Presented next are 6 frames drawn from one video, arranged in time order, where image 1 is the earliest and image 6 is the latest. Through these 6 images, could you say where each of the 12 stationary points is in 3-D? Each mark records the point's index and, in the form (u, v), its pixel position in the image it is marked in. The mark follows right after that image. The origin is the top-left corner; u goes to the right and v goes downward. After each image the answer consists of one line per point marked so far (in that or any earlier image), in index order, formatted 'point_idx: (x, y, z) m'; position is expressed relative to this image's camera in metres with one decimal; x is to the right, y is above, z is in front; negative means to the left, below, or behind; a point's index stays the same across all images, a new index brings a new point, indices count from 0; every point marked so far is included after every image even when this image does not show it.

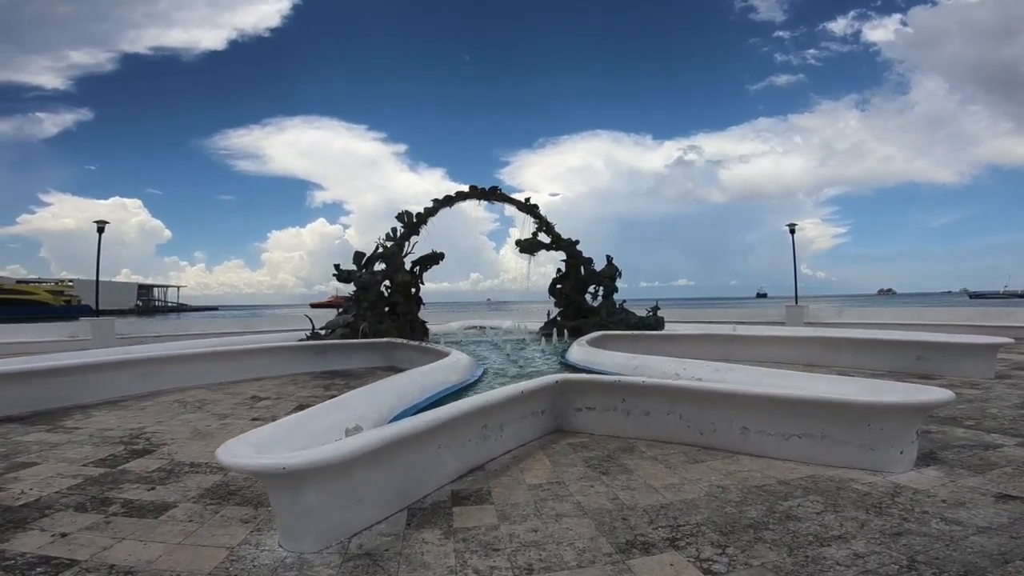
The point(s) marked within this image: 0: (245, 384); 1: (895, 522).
0: (-5.0, -1.8, +10.4) m
1: (+2.7, -1.6, +3.9) m
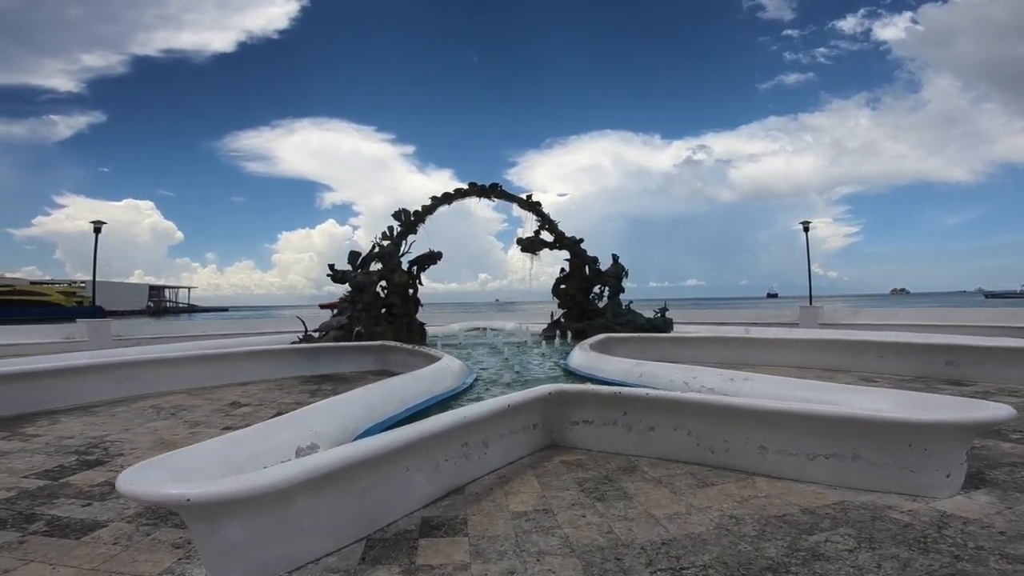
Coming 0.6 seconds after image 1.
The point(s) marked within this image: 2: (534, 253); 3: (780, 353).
0: (-5.1, -1.8, +9.9) m
1: (+2.5, -1.6, +3.3) m
2: (+0.6, +1.0, +15.8) m
3: (+5.5, -1.3, +11.5) m
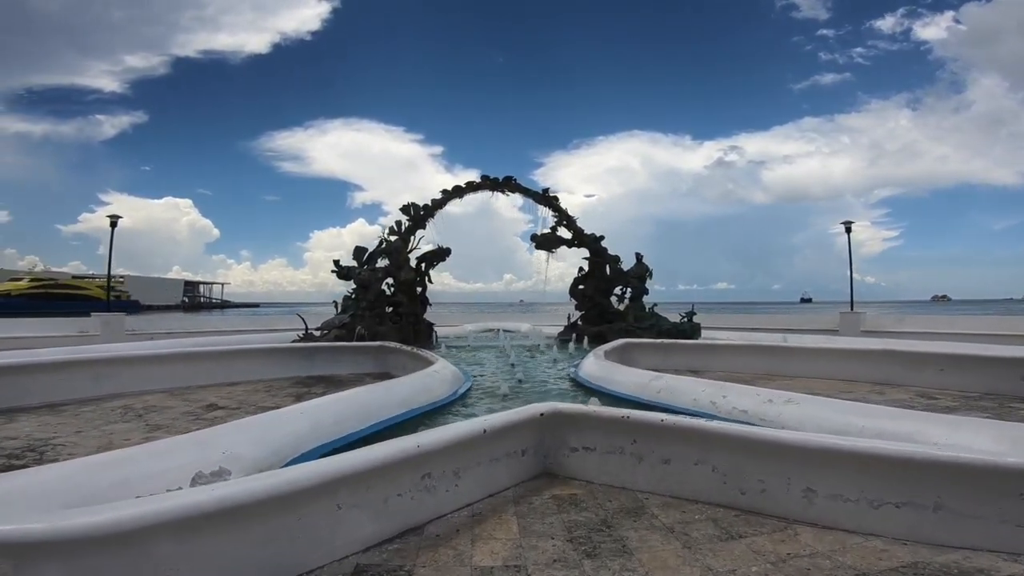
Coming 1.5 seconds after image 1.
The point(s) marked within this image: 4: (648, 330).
0: (-5.0, -1.7, +9.1) m
1: (+2.3, -1.6, +2.2) m
2: (+1.0, +1.0, +14.8) m
3: (+5.7, -1.4, +10.2) m
4: (+3.2, -1.0, +13.1) m
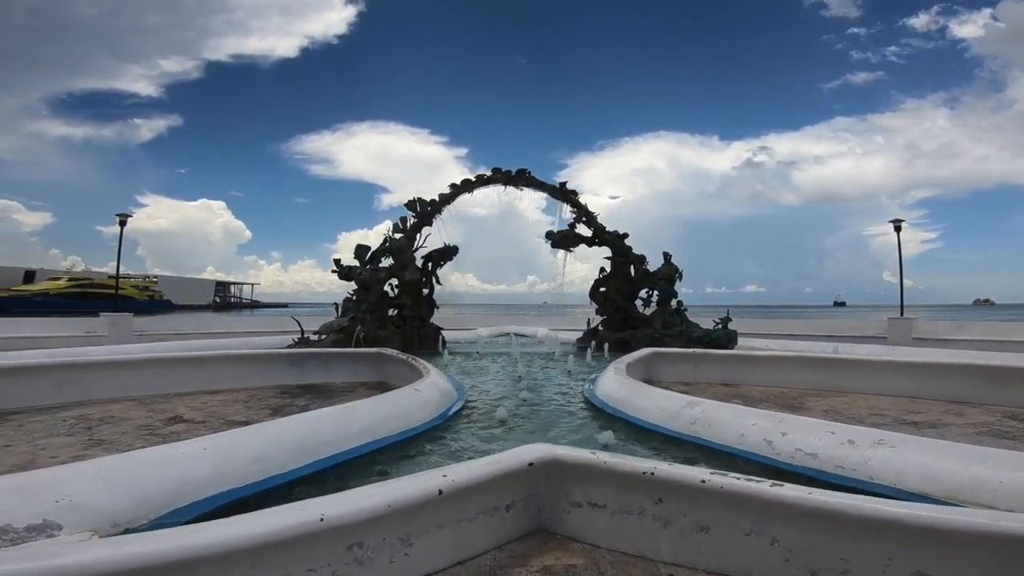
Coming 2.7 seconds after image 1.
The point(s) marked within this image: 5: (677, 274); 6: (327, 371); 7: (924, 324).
0: (-4.9, -1.7, +8.2) m
1: (+2.1, -1.6, +0.9) m
2: (+1.4, +1.0, +13.6) m
3: (+5.8, -1.4, +8.8) m
4: (+3.5, -1.0, +11.8) m
5: (+3.8, +0.3, +12.8) m
6: (-3.4, -1.5, +10.3) m
7: (+12.7, -1.1, +17.3) m
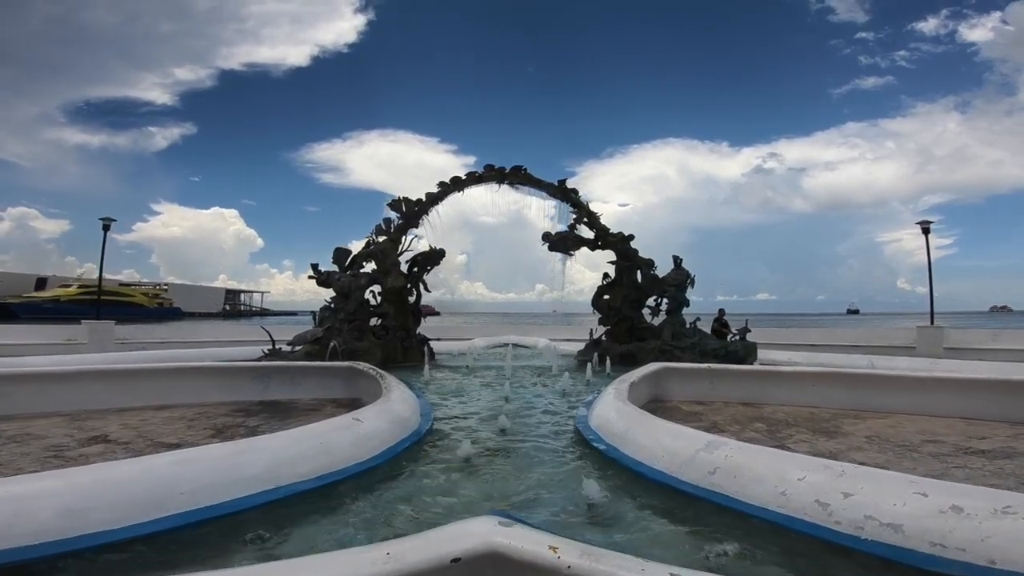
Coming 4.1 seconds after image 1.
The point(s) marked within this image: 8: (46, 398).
0: (-5.0, -1.8, +7.1) m
1: (+1.8, -1.6, -0.3) m
2: (+1.3, +0.8, +12.5) m
3: (+5.7, -1.5, +7.6) m
4: (+3.3, -1.2, +10.6) m
5: (+3.7, +0.2, +11.6) m
6: (-3.5, -1.6, +9.2) m
7: (+12.7, -1.3, +16.0) m
8: (-6.6, -1.5, +7.9) m
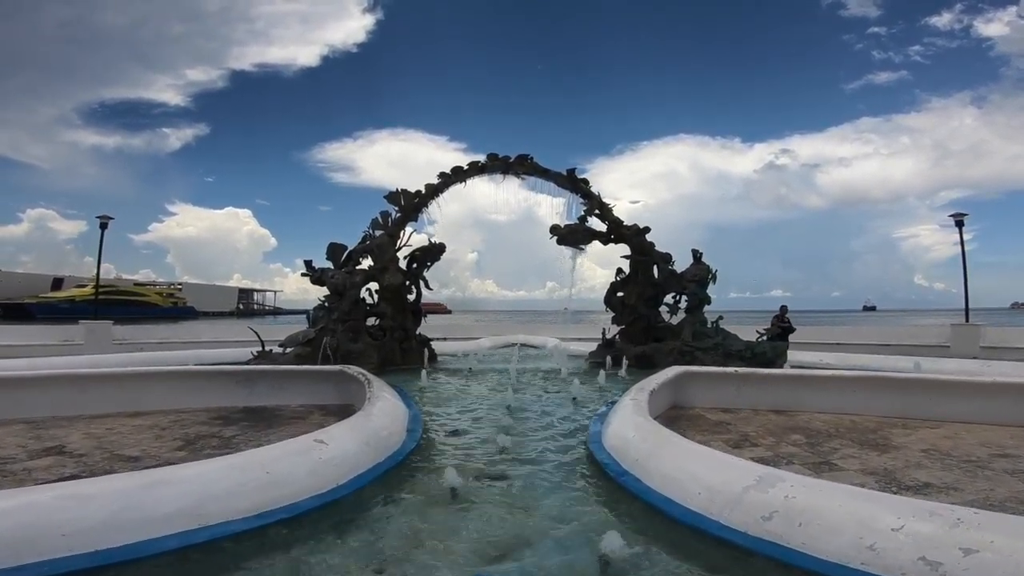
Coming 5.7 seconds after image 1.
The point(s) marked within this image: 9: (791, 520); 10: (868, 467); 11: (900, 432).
0: (-5.0, -1.7, +6.4) m
1: (+1.7, -1.6, -1.1) m
2: (+1.4, +0.9, +11.6) m
3: (+5.7, -1.5, +6.7) m
4: (+3.4, -1.1, +9.8) m
5: (+3.8, +0.3, +10.7) m
6: (-3.5, -1.6, +8.5) m
7: (+12.9, -1.2, +14.9) m
8: (-6.6, -1.5, +7.3) m
9: (+1.3, -1.1, +2.7) m
10: (+3.2, -1.6, +5.0) m
11: (+4.4, -1.7, +6.4) m
